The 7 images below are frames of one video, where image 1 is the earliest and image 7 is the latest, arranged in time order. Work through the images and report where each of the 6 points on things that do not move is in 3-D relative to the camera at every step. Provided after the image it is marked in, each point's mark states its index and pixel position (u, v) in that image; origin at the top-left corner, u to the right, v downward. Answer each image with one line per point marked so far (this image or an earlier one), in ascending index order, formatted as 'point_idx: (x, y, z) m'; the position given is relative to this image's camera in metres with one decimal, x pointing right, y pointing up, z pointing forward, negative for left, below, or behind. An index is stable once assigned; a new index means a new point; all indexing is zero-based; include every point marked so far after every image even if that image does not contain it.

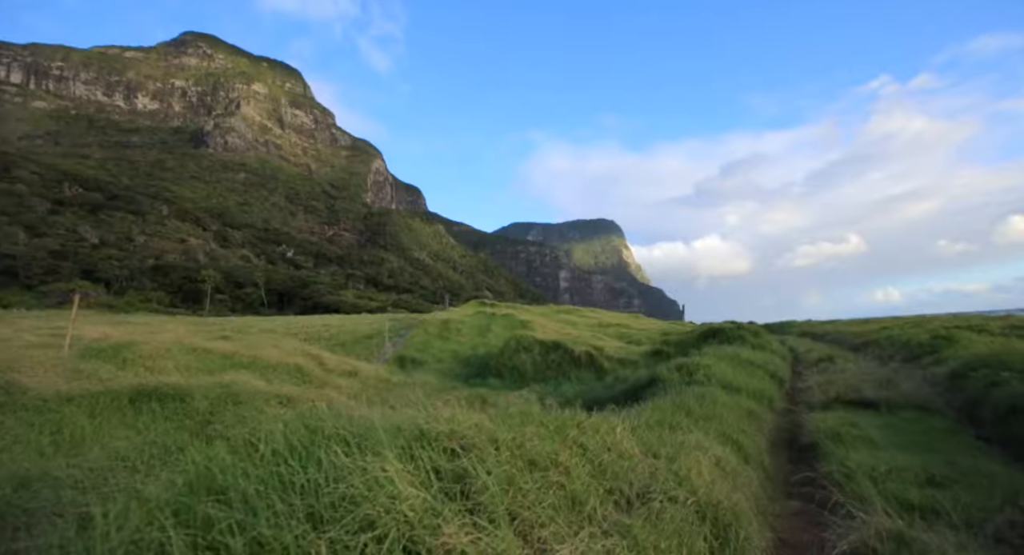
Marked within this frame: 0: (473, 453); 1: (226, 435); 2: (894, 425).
0: (-0.3, -1.4, +4.0) m
1: (-5.3, -3.1, +9.0) m
2: (+7.1, -2.7, +9.2) m
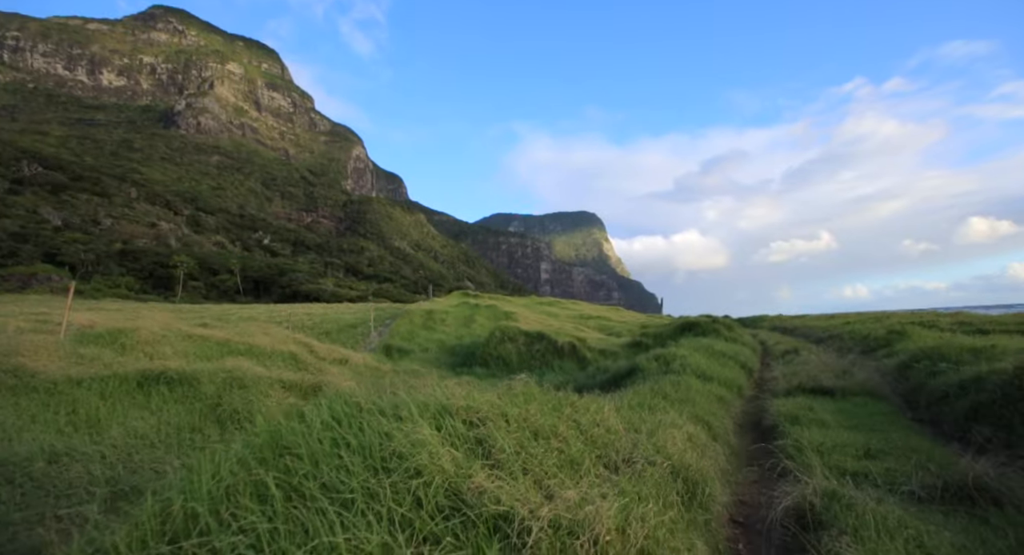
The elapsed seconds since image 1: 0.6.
0: (-0.2, -1.4, +4.8) m
1: (-5.5, -2.9, +9.6) m
2: (+6.9, -2.7, +10.3) m
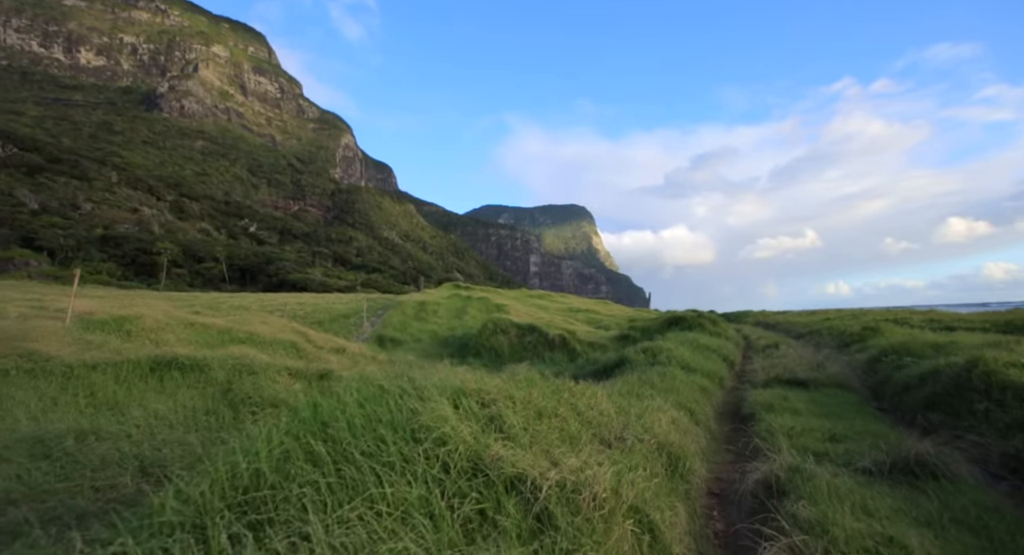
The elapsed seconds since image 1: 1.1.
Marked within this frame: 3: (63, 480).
0: (-0.1, -1.4, +5.4) m
1: (-5.5, -2.8, +10.2) m
2: (+6.9, -2.7, +11.1) m
3: (-6.3, -2.8, +6.9) m
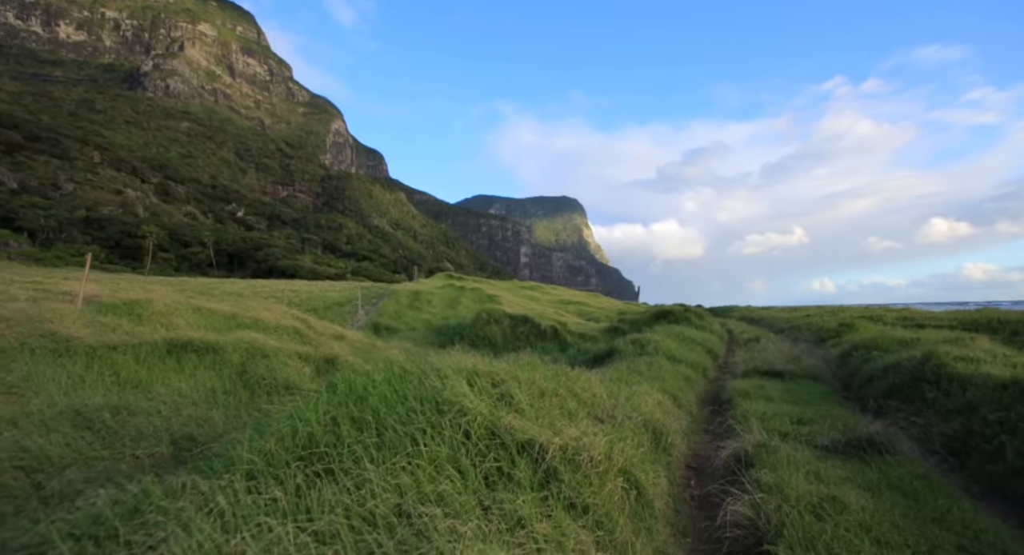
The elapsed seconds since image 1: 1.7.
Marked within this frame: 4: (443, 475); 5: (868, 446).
0: (-0.1, -1.4, +6.3) m
1: (-5.5, -2.5, +10.9) m
2: (+6.8, -2.7, +12.1) m
3: (-6.3, -2.6, +7.6) m
4: (-0.6, -1.6, +4.2) m
5: (+5.0, -2.4, +6.9) m
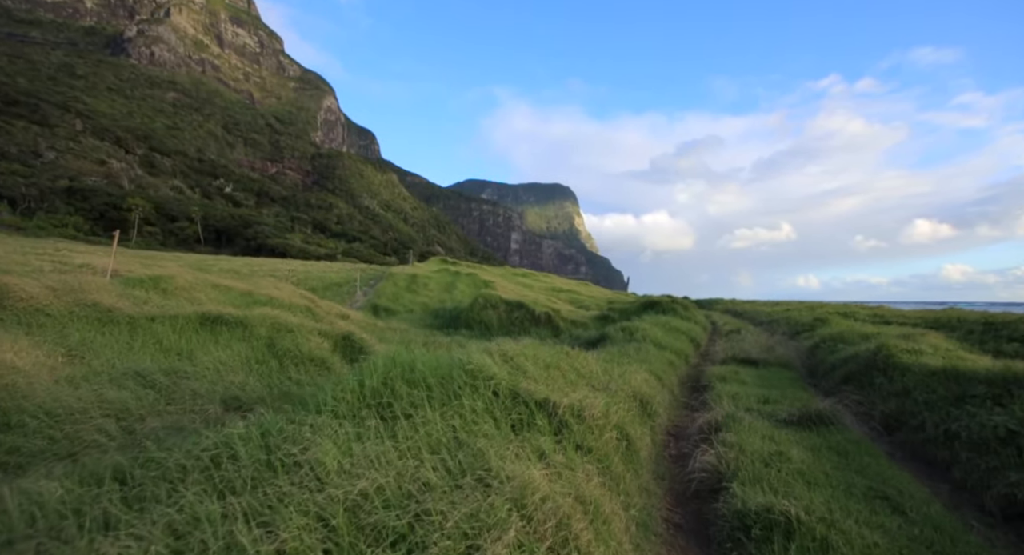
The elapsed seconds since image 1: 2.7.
0: (+0.2, -1.2, +7.6) m
1: (-5.5, -2.1, +12.1) m
2: (+6.9, -2.6, +13.6) m
3: (-6.1, -2.3, +8.8) m
4: (-0.3, -1.6, +5.5) m
5: (+5.1, -2.4, +8.4) m
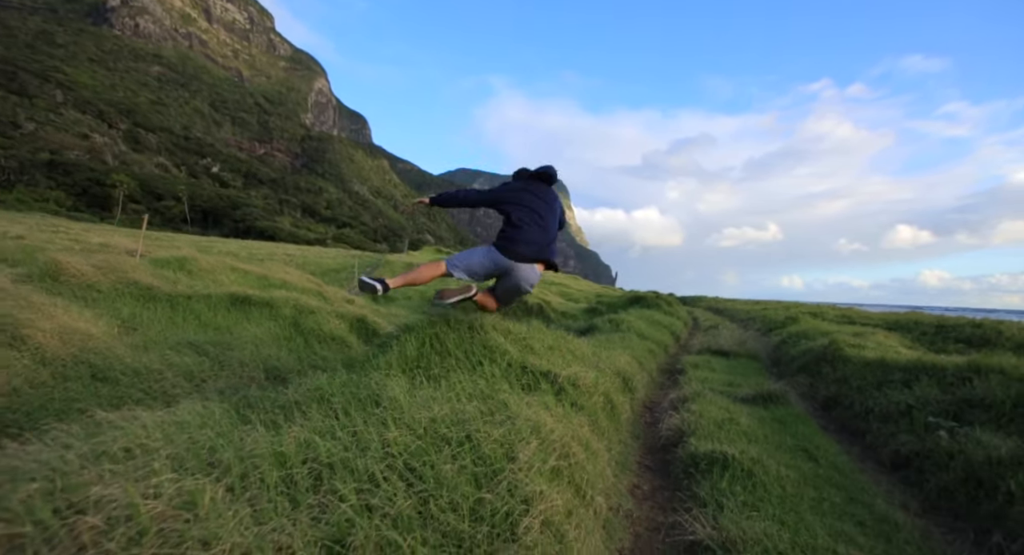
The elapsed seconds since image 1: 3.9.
0: (+0.3, -1.1, +9.2) m
1: (-5.4, -1.7, +13.7) m
2: (+6.8, -2.7, +15.4) m
3: (-6.0, -1.9, +10.4) m
4: (-0.2, -1.5, +7.1) m
5: (+5.2, -2.4, +10.1) m
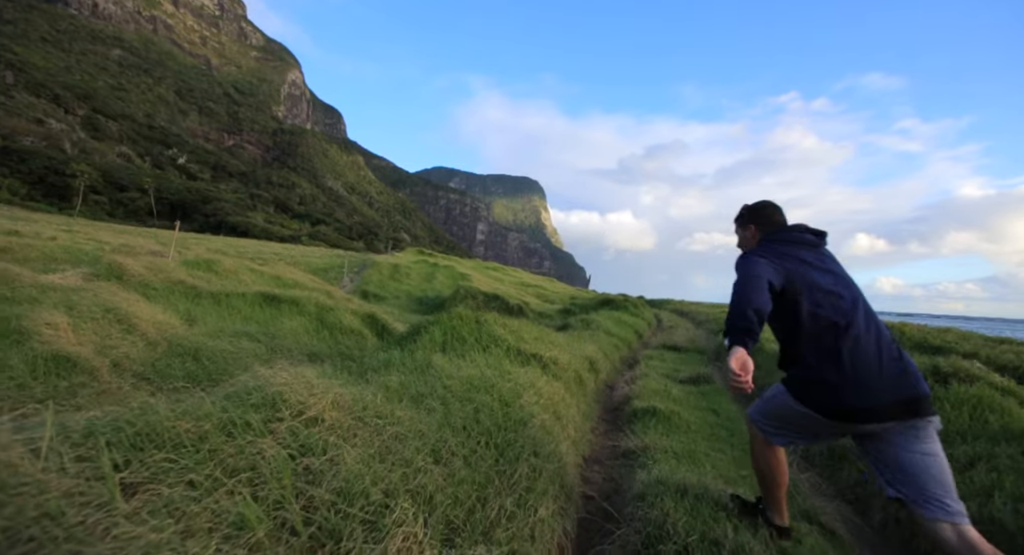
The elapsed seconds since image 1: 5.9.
0: (+0.2, -1.3, +12.3) m
1: (-5.8, -1.8, +16.4) m
2: (+6.4, -3.0, +18.8) m
3: (-6.2, -2.0, +13.1) m
4: (-0.2, -1.7, +10.2) m
5: (+5.0, -2.7, +13.4) m
